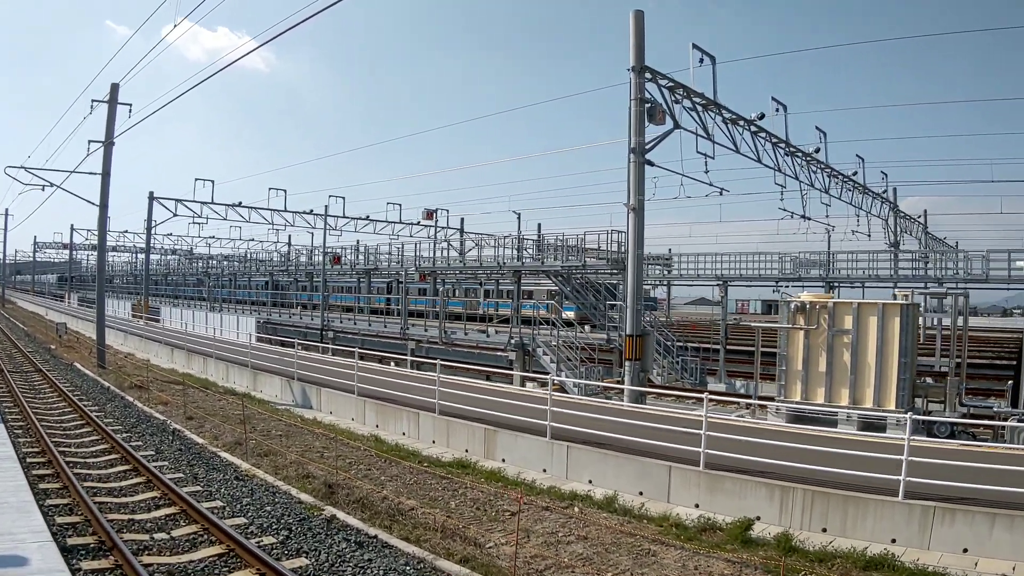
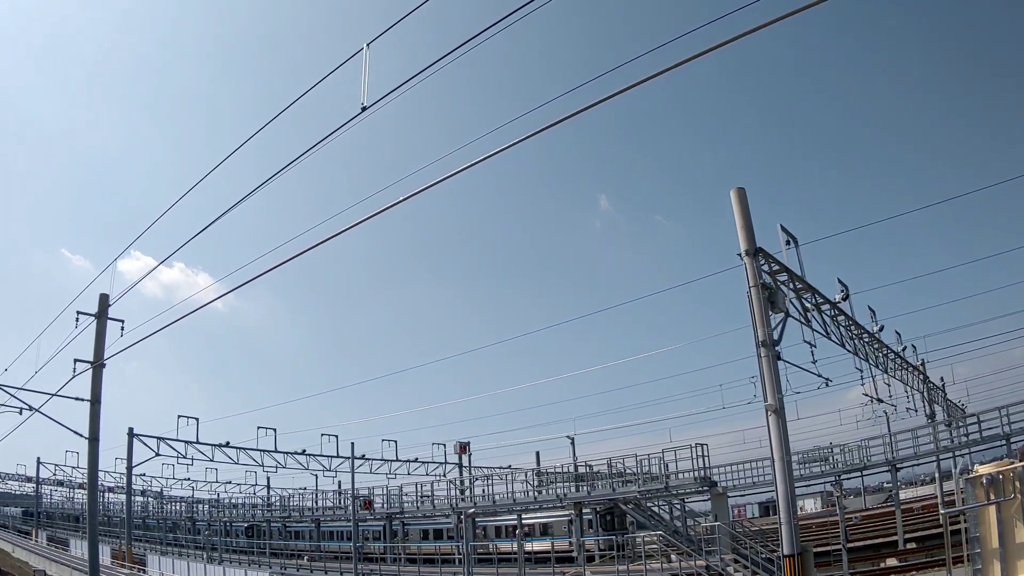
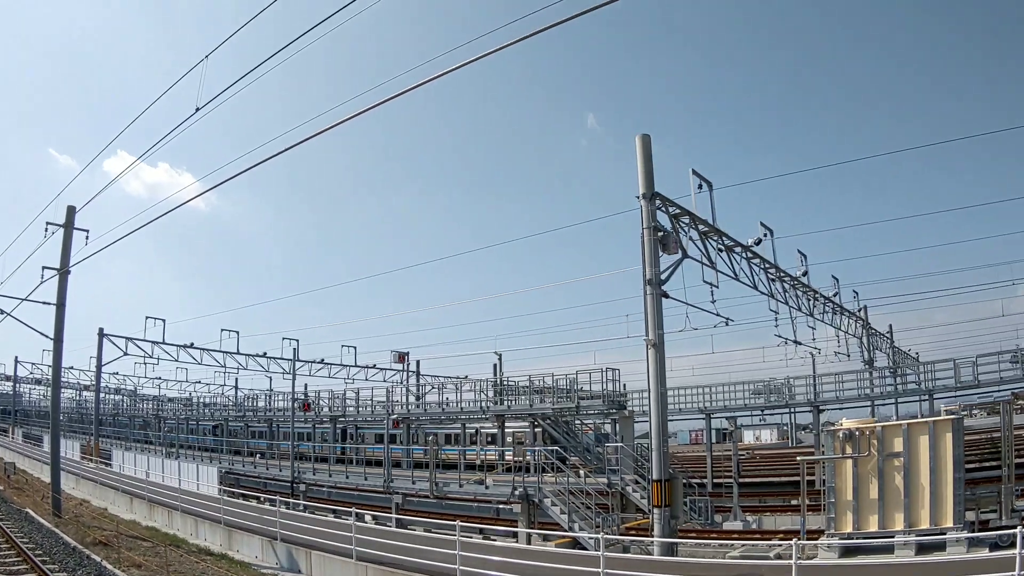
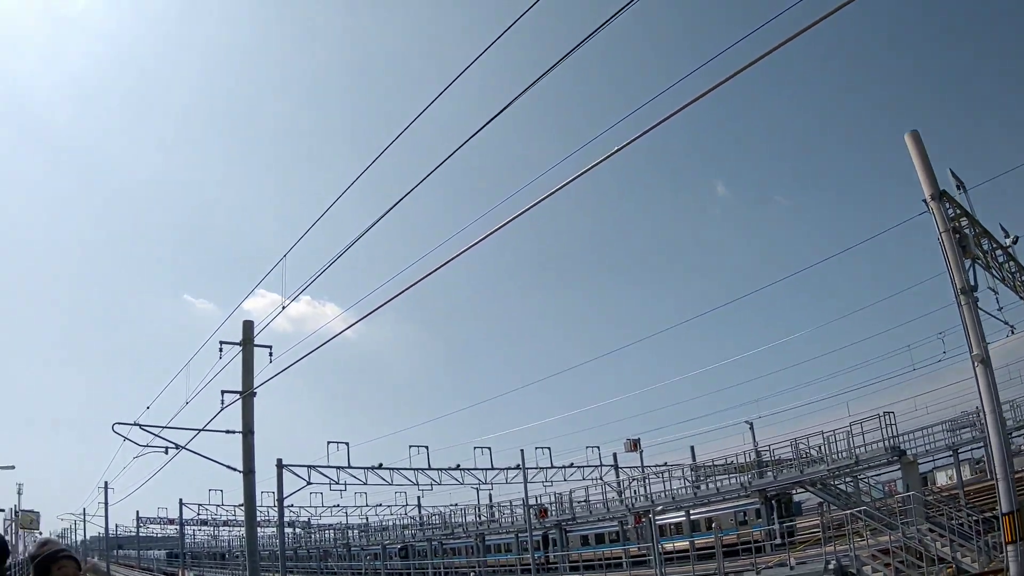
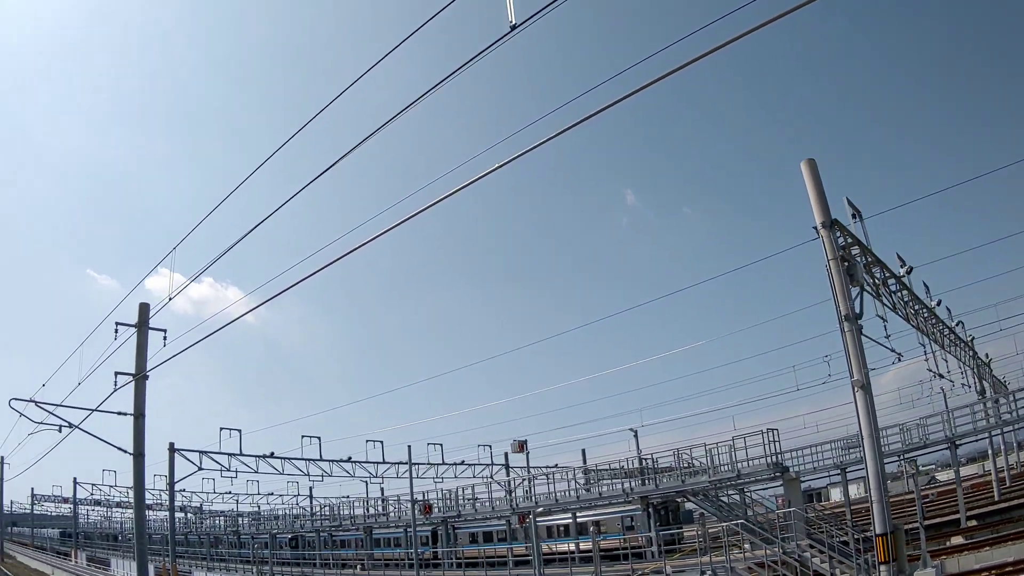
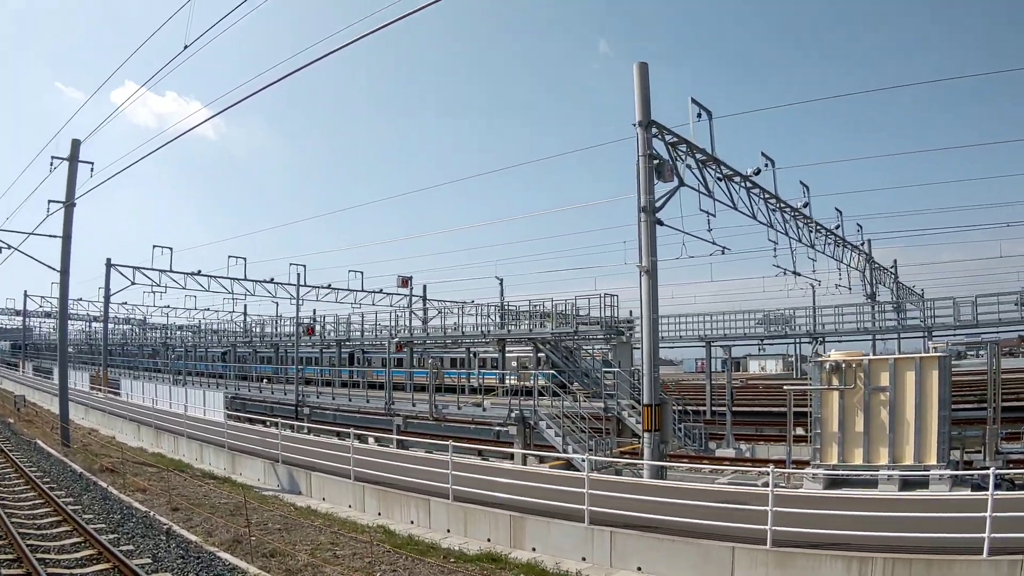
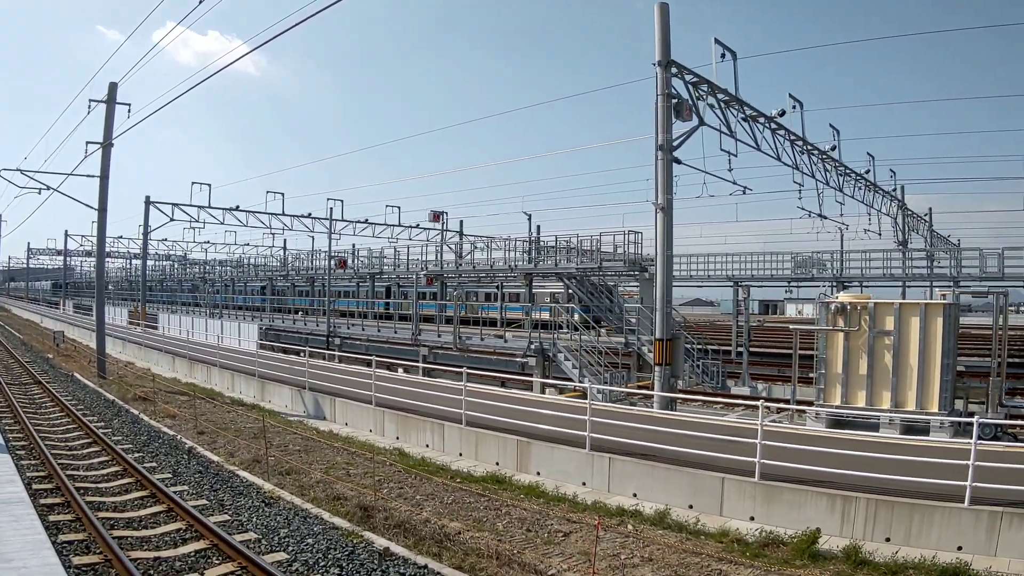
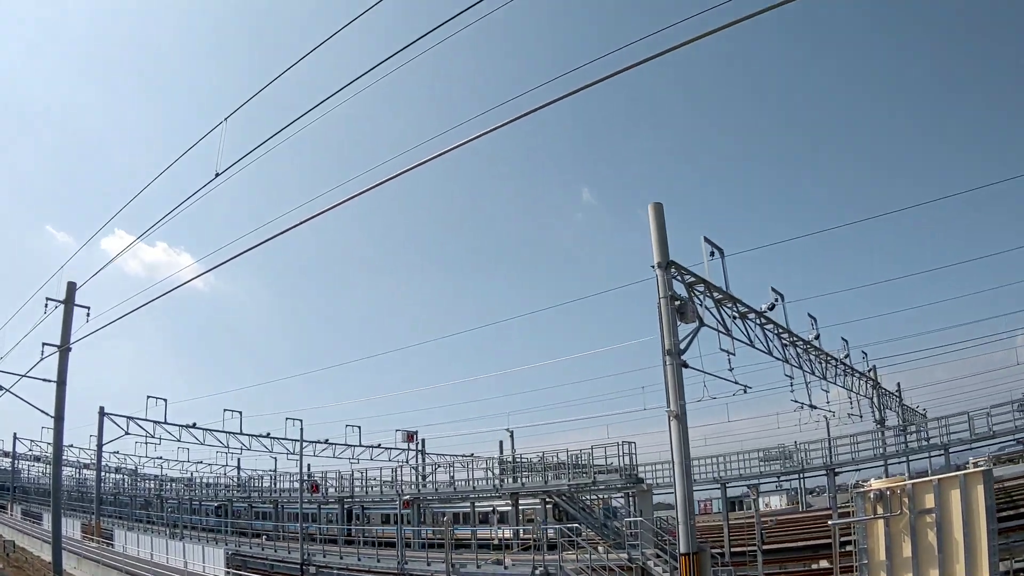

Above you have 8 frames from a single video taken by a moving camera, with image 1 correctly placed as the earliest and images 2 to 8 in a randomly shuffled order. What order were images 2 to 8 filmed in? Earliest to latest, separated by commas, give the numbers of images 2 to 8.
7, 6, 3, 8, 2, 5, 4
